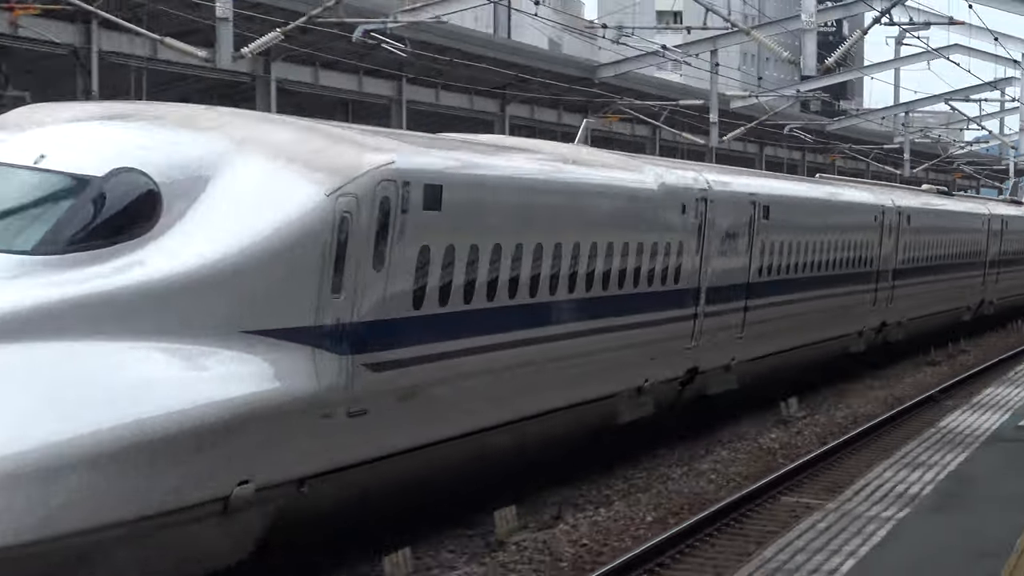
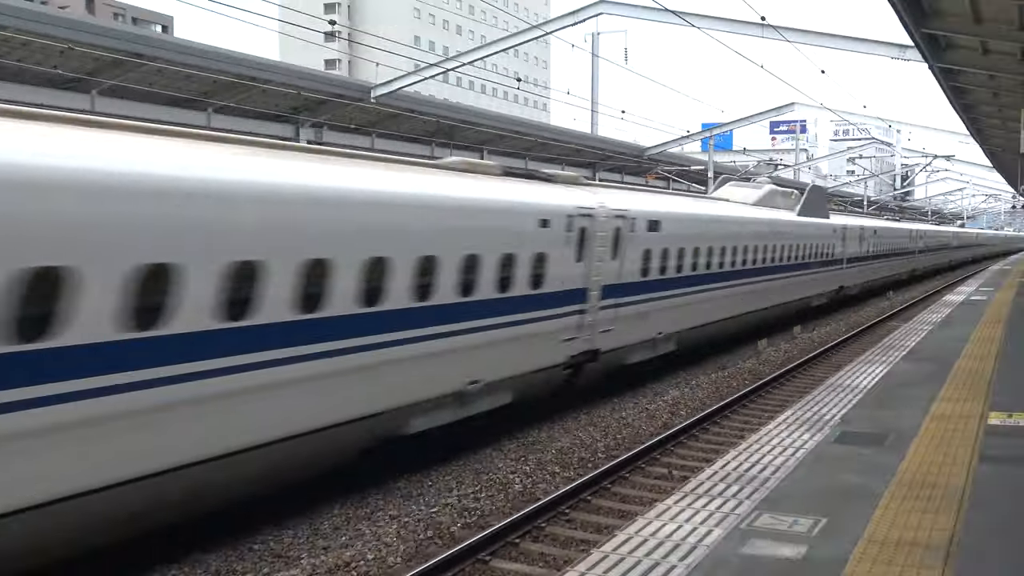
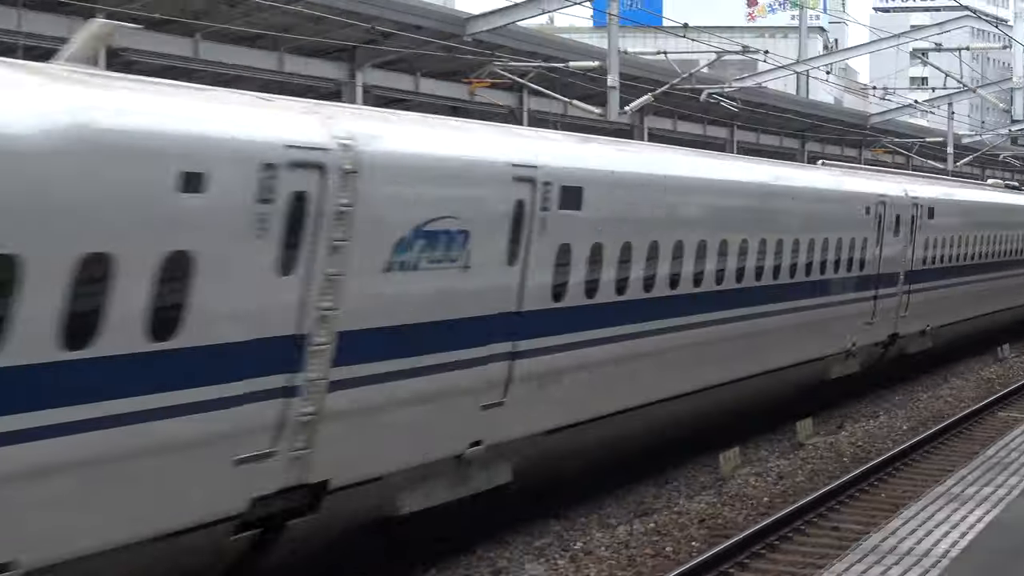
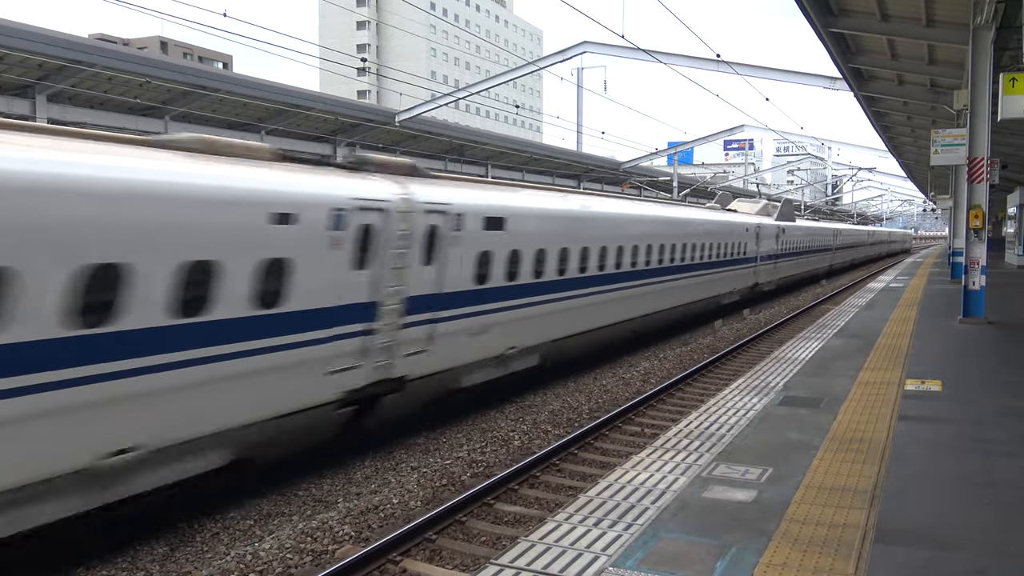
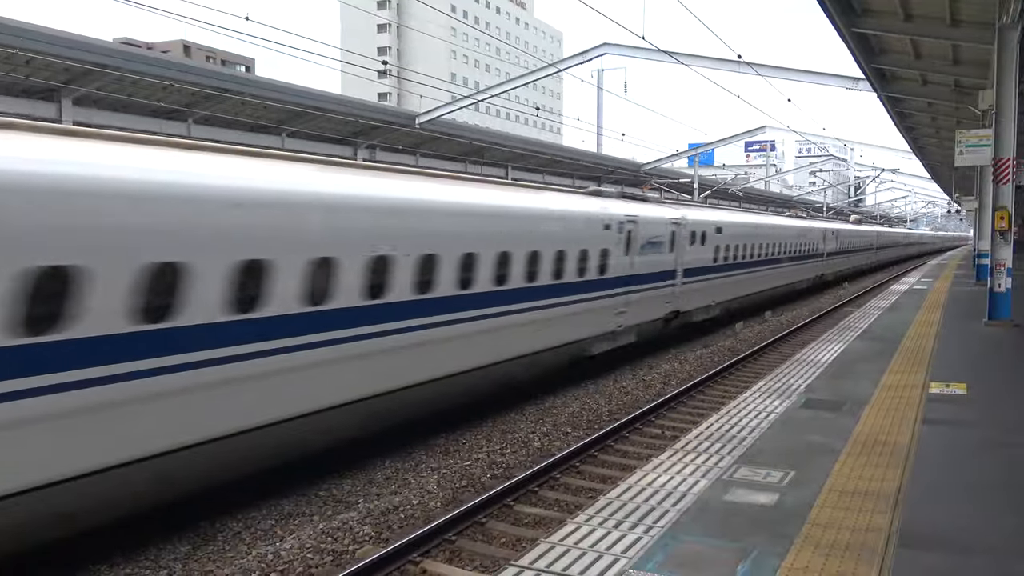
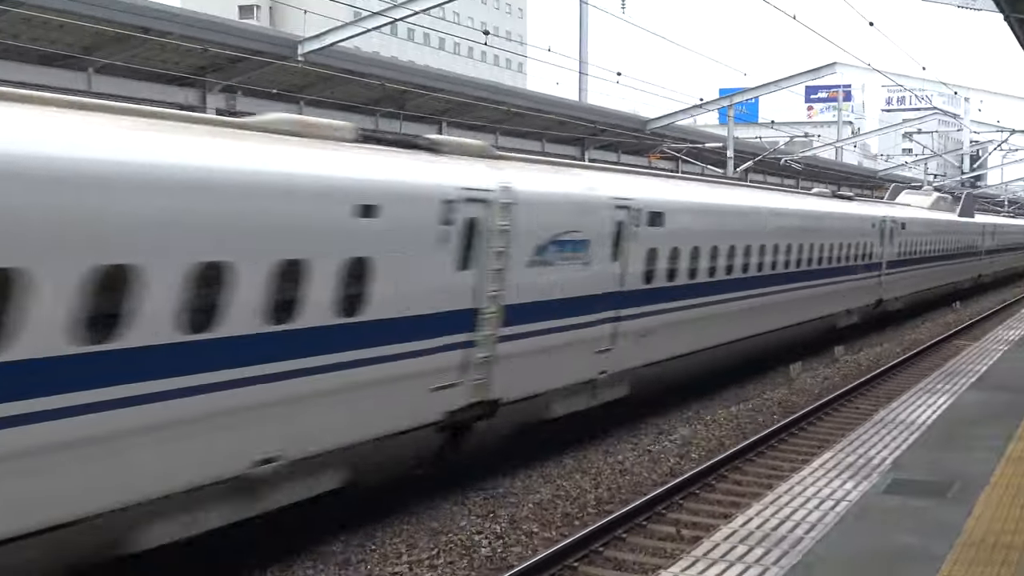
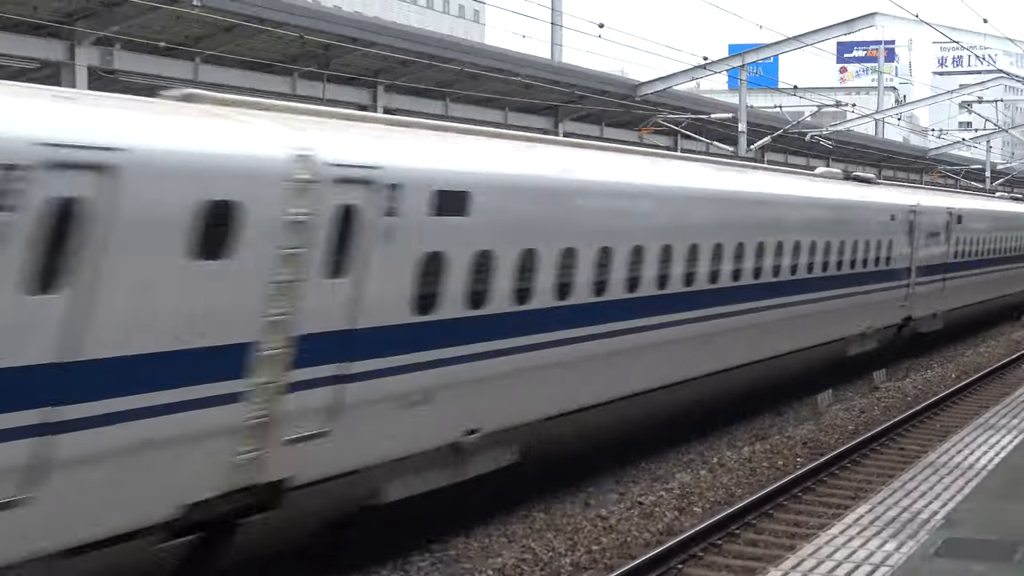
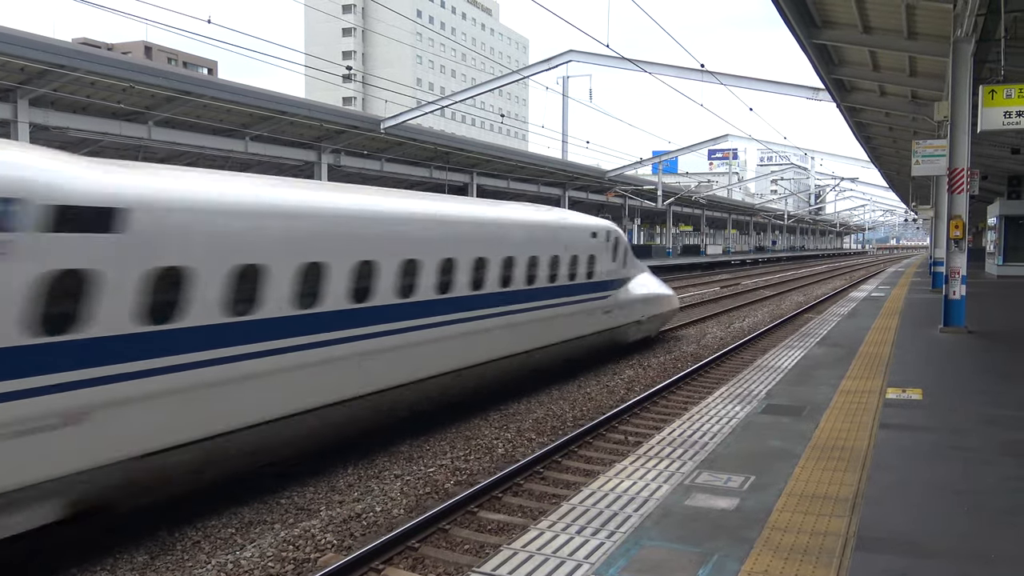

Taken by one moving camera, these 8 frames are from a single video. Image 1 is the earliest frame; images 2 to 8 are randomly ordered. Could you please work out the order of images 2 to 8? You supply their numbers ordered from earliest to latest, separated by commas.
3, 7, 6, 2, 5, 4, 8
